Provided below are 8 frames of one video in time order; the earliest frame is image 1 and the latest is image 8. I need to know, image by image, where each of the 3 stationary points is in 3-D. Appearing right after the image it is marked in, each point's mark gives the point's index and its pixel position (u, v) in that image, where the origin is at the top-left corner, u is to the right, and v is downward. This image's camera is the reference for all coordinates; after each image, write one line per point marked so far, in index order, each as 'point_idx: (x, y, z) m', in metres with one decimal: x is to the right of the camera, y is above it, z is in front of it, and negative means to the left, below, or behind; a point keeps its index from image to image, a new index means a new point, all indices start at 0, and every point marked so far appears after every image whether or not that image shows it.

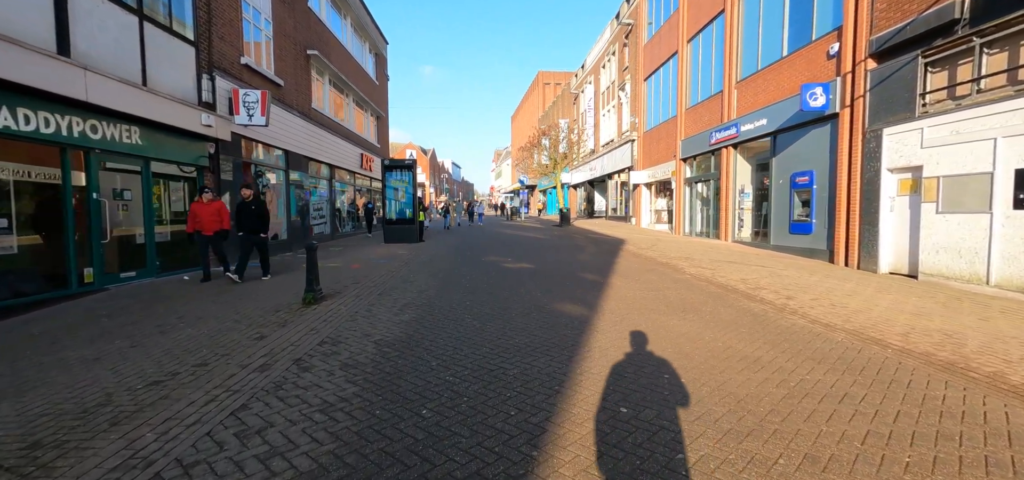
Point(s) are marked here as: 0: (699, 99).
0: (+7.7, +5.8, +16.8) m
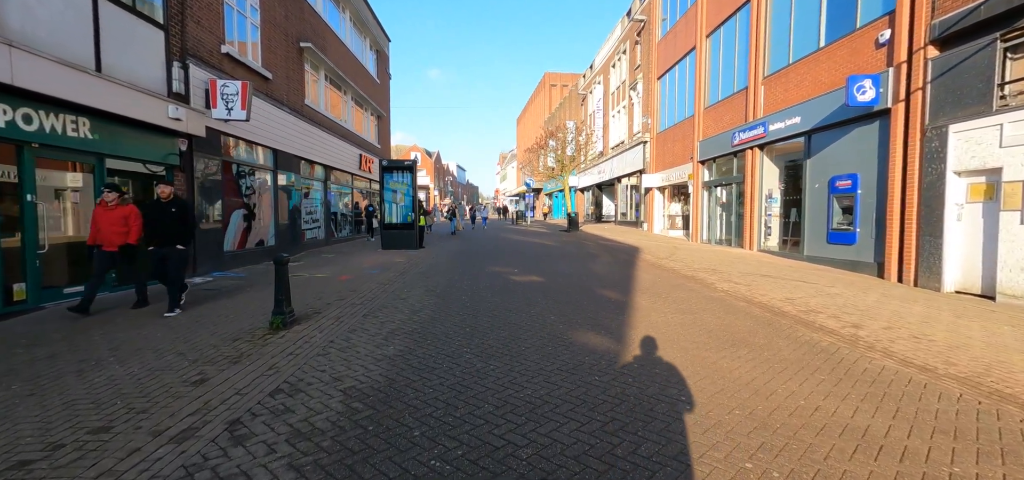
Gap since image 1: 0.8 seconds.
0: (+8.0, +5.5, +15.7) m
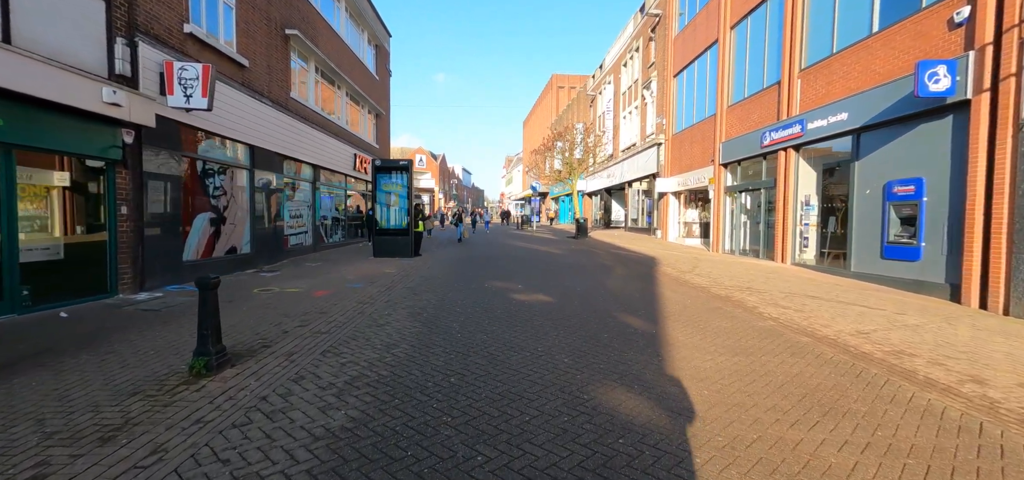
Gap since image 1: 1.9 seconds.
0: (+8.2, +5.1, +14.3) m
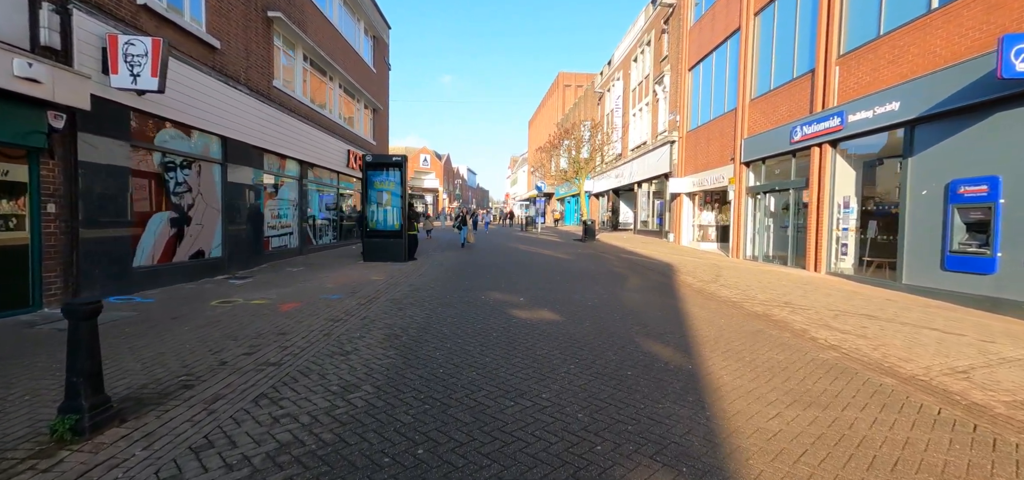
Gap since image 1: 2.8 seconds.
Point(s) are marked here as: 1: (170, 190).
0: (+8.3, +4.9, +13.0) m
1: (-6.7, +1.0, +8.0) m
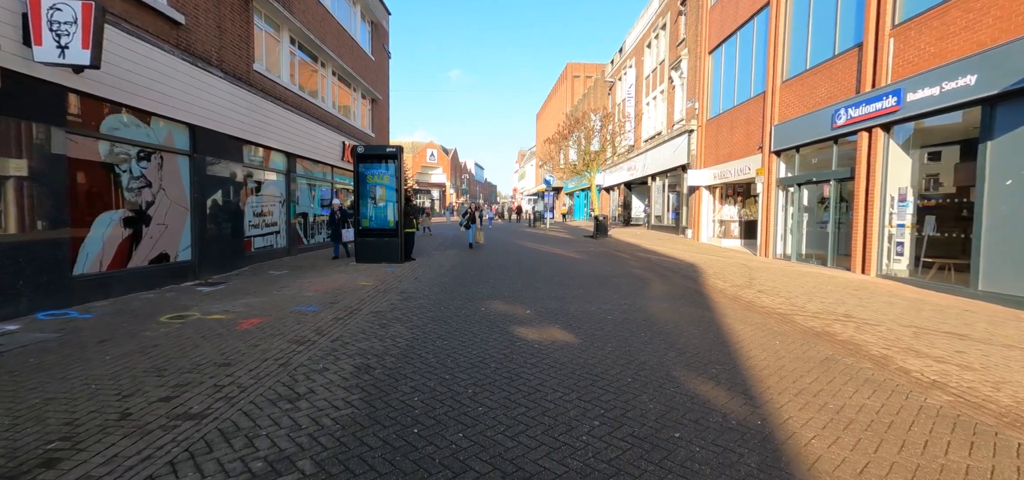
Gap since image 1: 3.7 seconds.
0: (+8.5, +5.0, +11.6) m
1: (-6.6, +0.9, +7.0) m
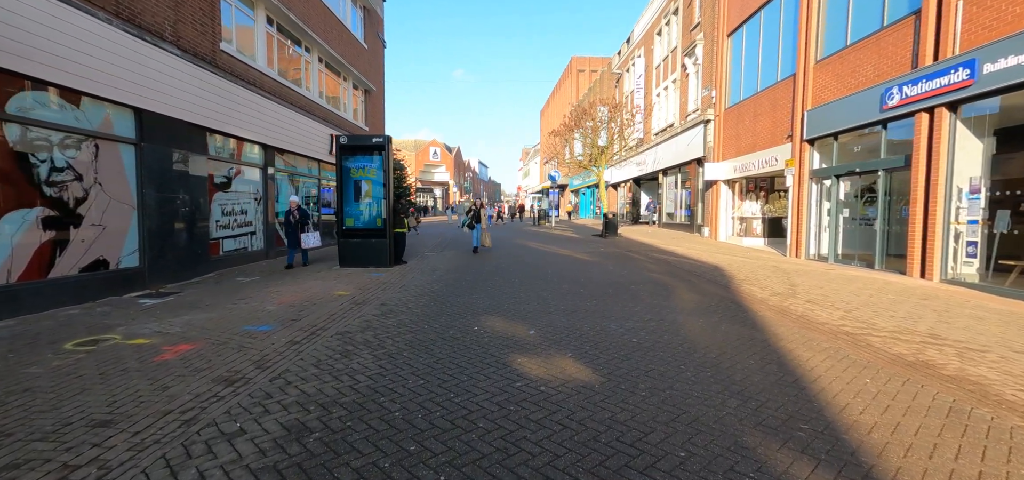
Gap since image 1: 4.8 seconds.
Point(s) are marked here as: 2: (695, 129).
0: (+8.5, +5.0, +10.2) m
1: (-6.7, +0.9, +5.8) m
2: (+8.3, +5.0, +18.5) m
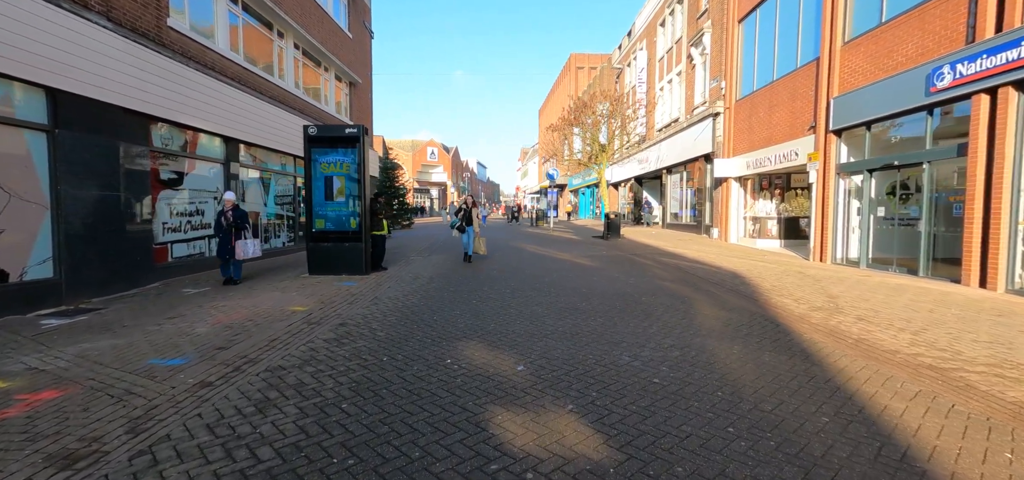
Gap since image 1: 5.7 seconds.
0: (+8.3, +5.0, +9.1) m
1: (-6.8, +0.8, +4.6) m
2: (+8.1, +5.0, +17.4) m
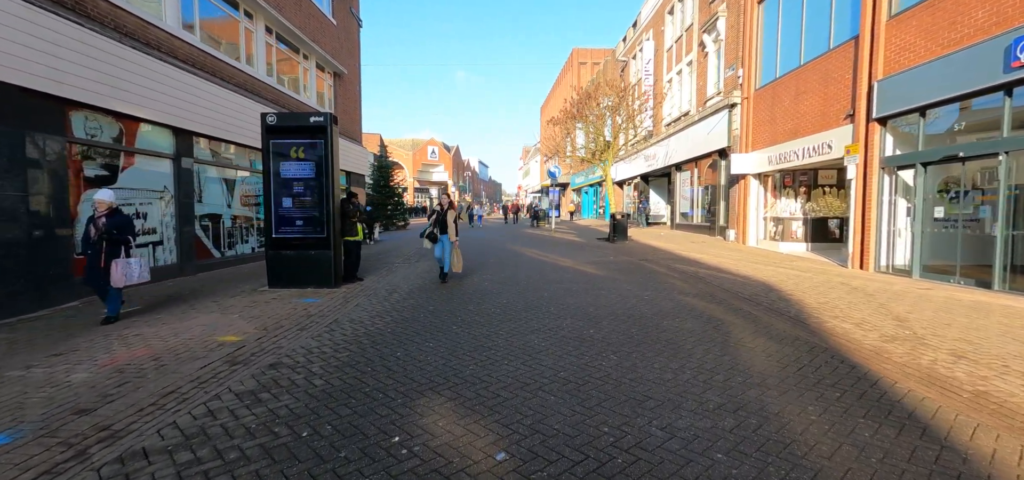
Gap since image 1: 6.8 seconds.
0: (+8.2, +4.9, +7.7) m
1: (-7.0, +0.6, +3.3) m
2: (+8.0, +4.9, +16.0) m
